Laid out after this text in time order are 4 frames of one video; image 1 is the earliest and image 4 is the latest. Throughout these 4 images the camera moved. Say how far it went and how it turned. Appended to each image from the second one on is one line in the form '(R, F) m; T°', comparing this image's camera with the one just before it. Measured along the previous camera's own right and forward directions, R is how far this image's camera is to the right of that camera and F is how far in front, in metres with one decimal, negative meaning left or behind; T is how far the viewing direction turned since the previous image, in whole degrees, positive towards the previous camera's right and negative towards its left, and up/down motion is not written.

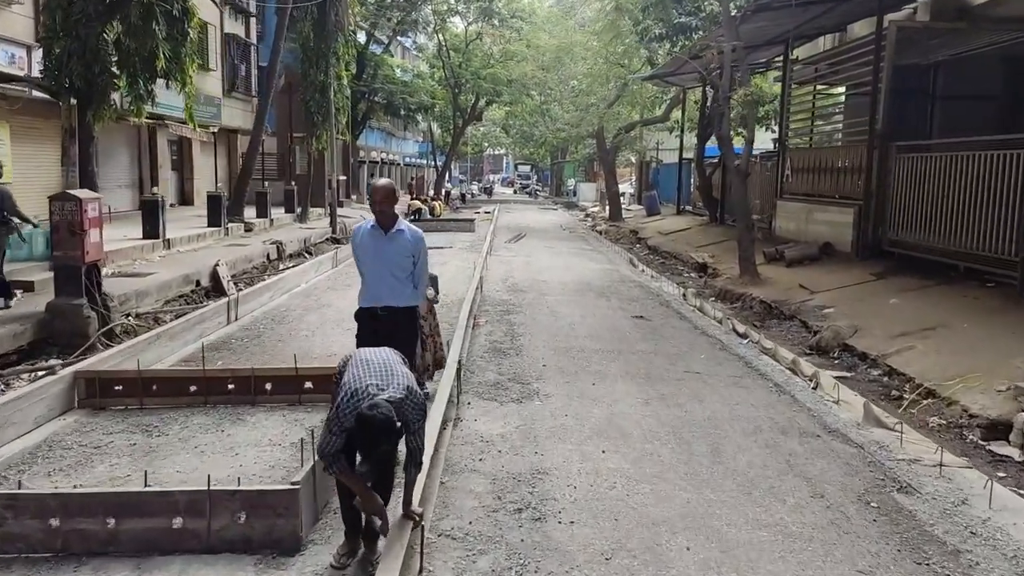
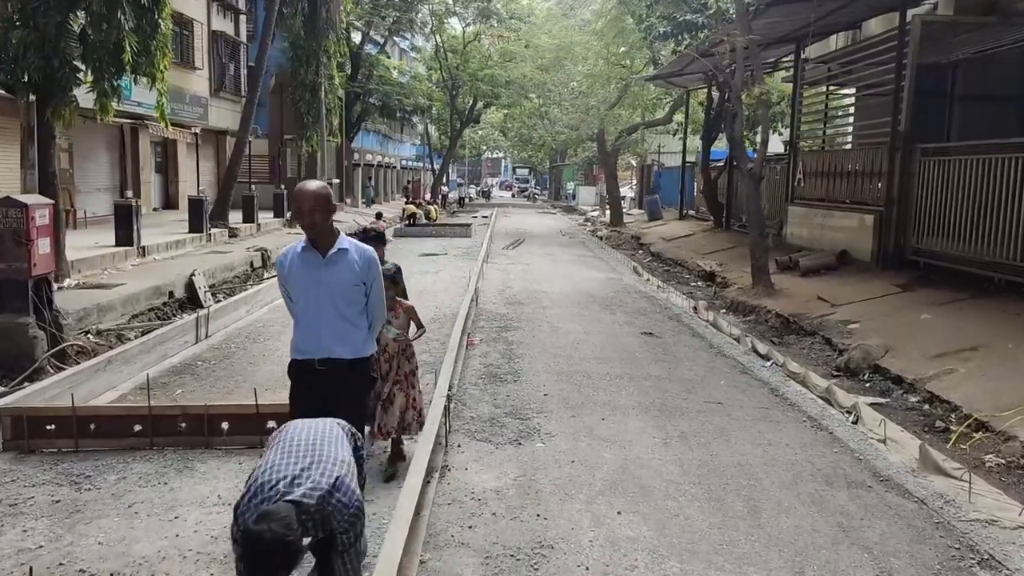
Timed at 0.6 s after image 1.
(0.0, +0.8) m; 0°
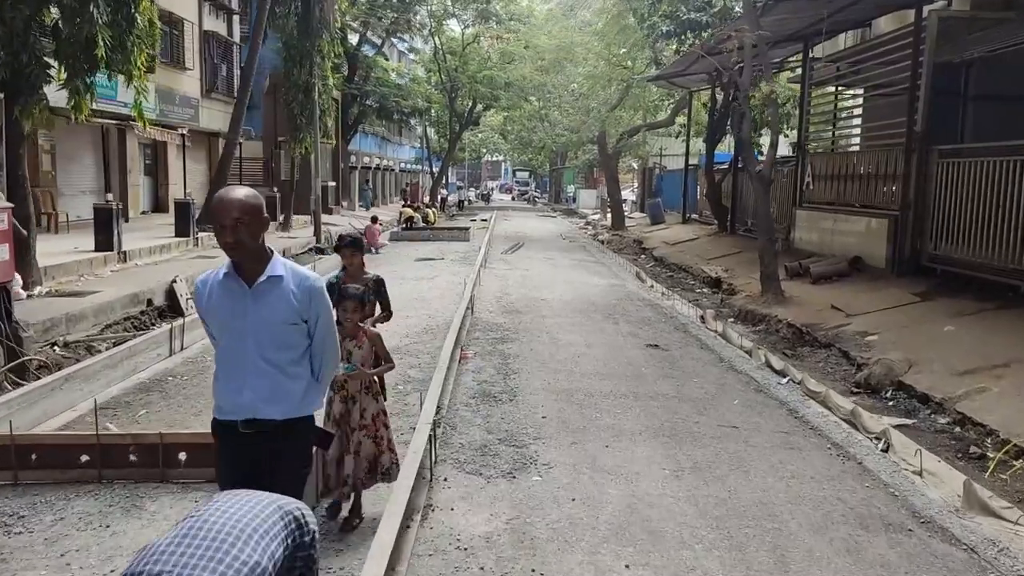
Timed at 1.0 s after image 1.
(0.0, +0.5) m; 0°
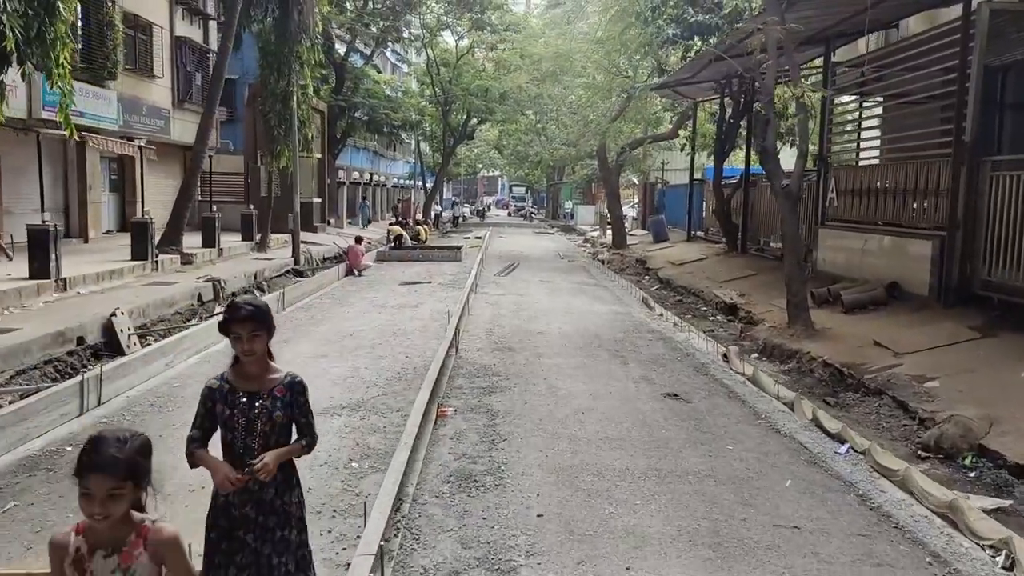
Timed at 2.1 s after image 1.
(+0.1, +1.4) m; 0°
